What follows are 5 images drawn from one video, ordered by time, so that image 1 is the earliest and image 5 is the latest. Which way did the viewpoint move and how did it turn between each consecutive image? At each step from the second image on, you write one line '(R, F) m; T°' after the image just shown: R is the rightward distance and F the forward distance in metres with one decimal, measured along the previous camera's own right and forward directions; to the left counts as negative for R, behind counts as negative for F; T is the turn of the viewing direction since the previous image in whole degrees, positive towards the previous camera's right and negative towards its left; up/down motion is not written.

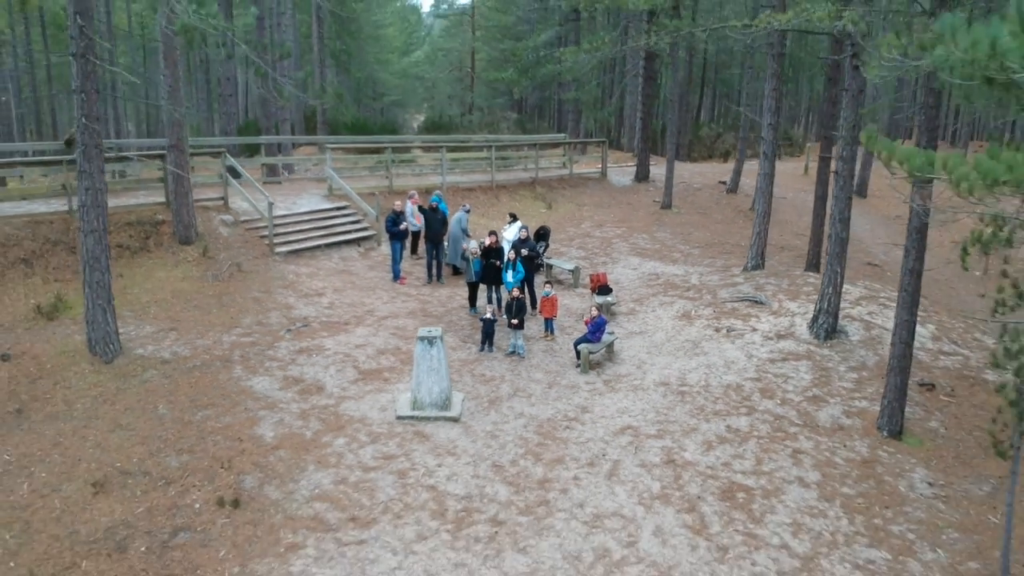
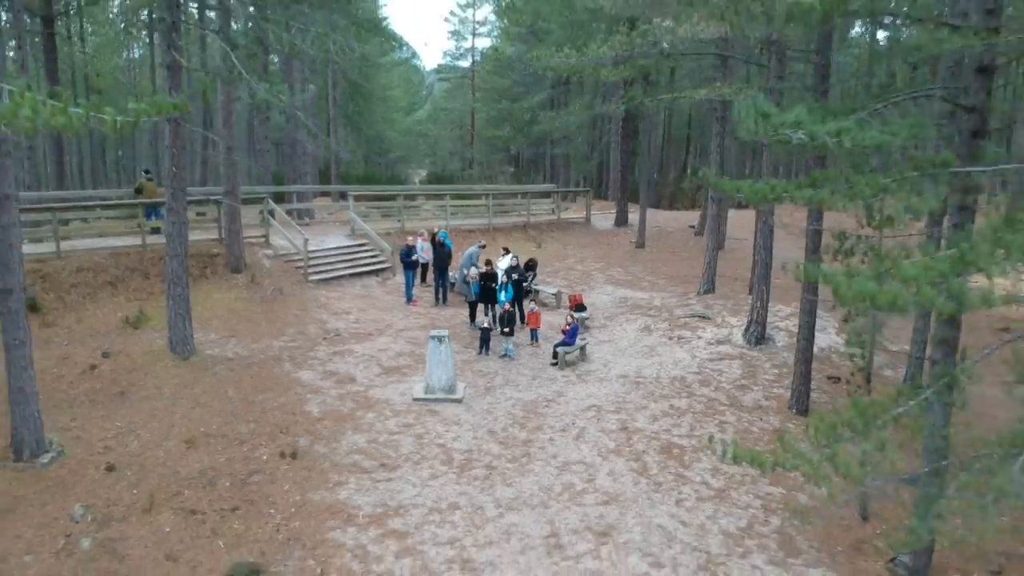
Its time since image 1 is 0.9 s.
(+0.1, -2.7) m; 0°
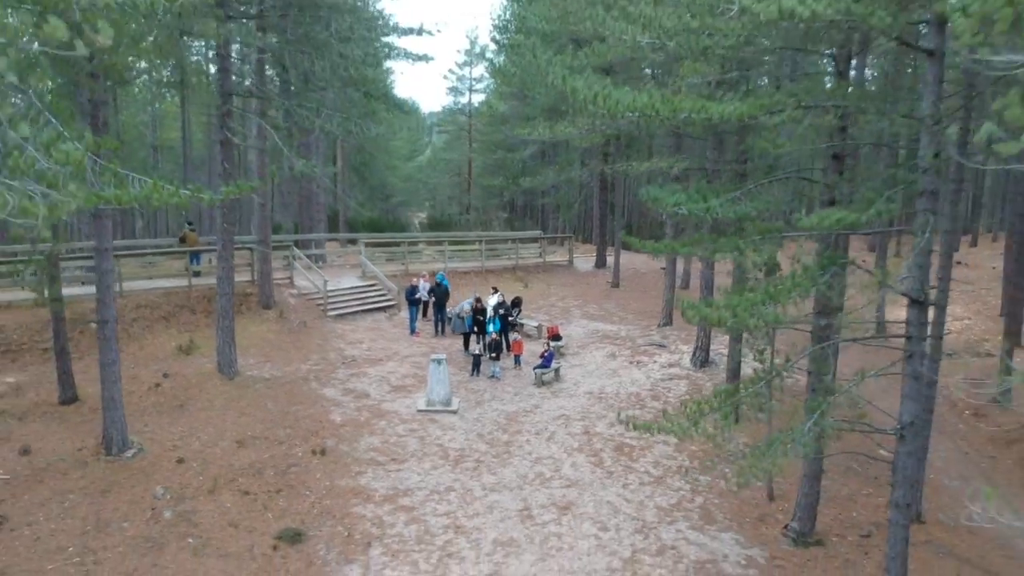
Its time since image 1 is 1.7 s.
(+0.2, -2.8) m; 0°
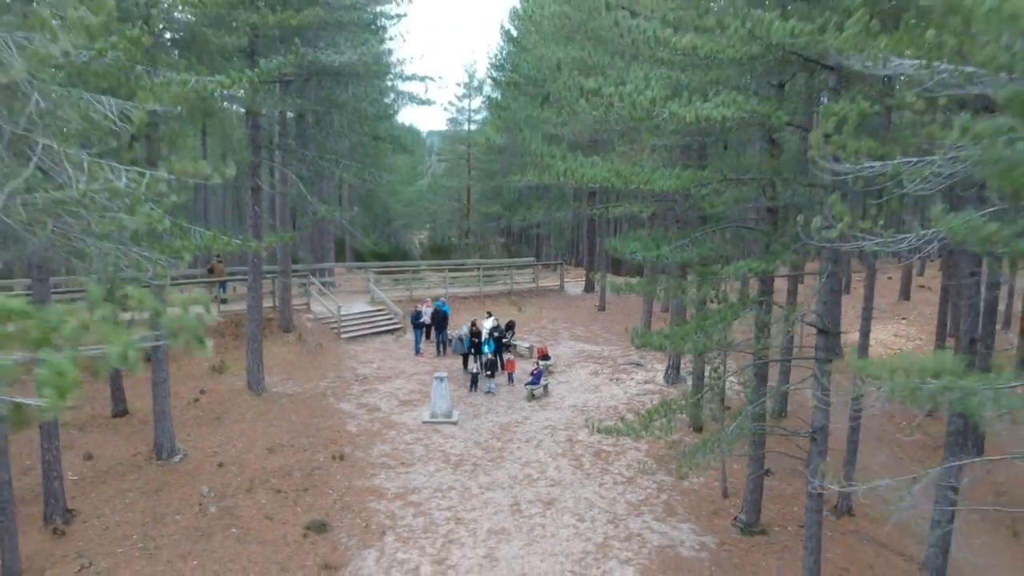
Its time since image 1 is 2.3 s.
(+0.1, -2.2) m; 0°
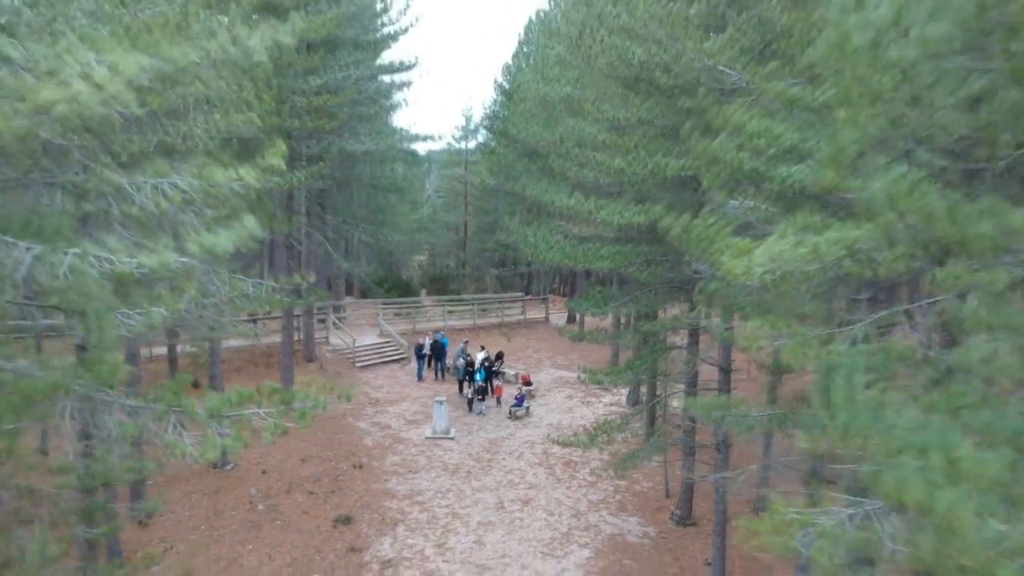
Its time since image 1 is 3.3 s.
(+0.2, -3.7) m; 0°
